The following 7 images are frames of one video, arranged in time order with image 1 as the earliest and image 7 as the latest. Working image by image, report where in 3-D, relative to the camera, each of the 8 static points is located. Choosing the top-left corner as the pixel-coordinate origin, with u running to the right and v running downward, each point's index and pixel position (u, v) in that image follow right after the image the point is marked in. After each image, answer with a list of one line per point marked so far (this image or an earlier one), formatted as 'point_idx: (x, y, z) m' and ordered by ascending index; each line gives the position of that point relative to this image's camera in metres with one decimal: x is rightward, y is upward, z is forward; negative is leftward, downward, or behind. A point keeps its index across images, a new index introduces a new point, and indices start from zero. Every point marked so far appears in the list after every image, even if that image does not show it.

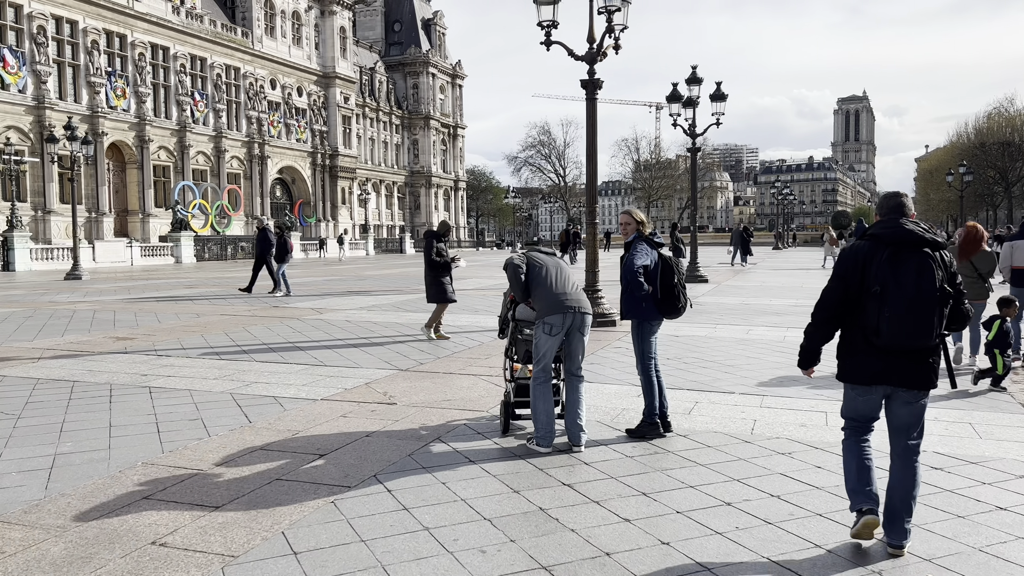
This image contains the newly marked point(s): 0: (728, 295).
0: (+4.7, -0.2, +17.5) m
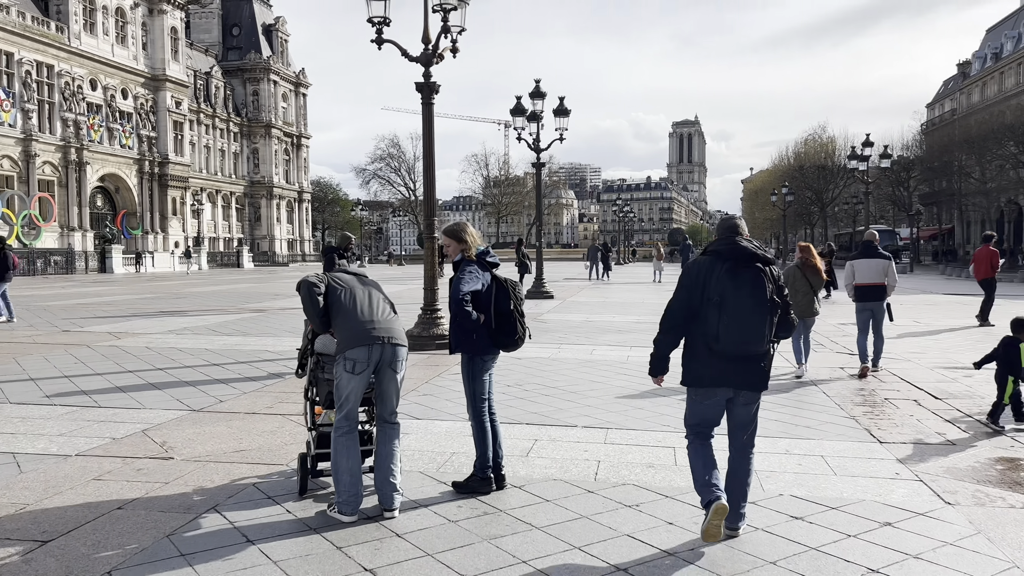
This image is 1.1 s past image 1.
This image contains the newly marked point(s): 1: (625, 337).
0: (+1.3, -0.5, +17.2) m
1: (+1.8, -0.8, +12.8) m
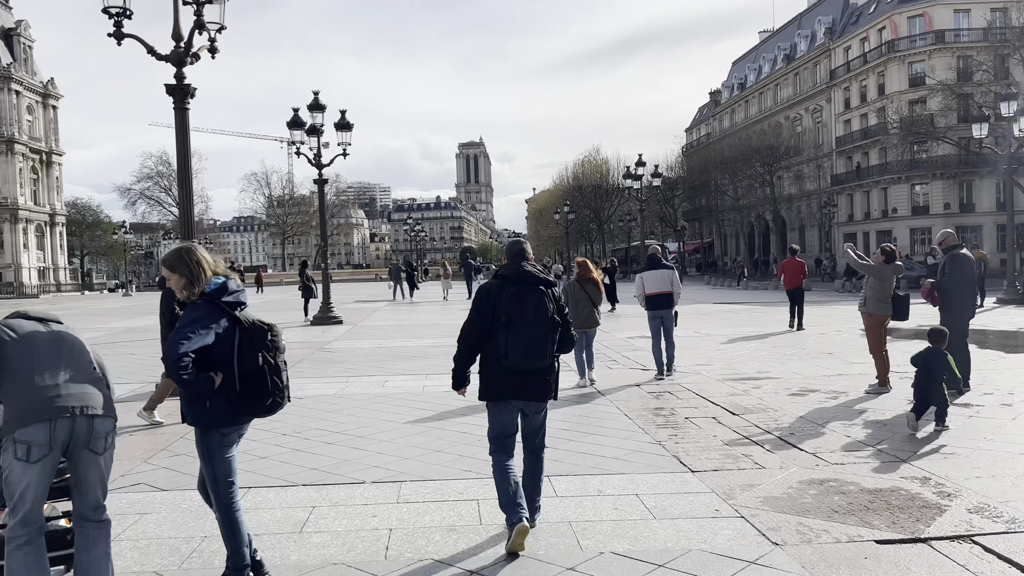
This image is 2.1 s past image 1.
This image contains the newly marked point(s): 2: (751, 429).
0: (-3.0, -1.0, +16.1) m
1: (-1.4, -1.1, +12.0) m
2: (+2.0, -1.2, +6.8) m
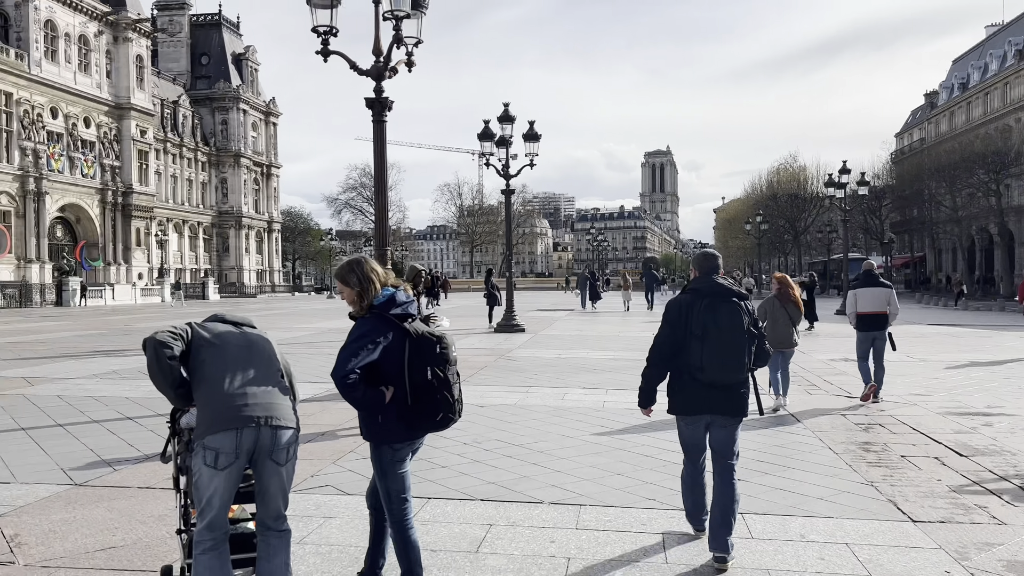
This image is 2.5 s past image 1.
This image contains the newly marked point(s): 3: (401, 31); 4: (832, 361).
0: (+0.7, -1.2, +16.0) m
1: (+1.3, -1.3, +11.7) m
2: (+3.4, -1.4, +5.9) m
3: (-1.3, +3.1, +9.8) m
4: (+5.3, -1.2, +13.5) m
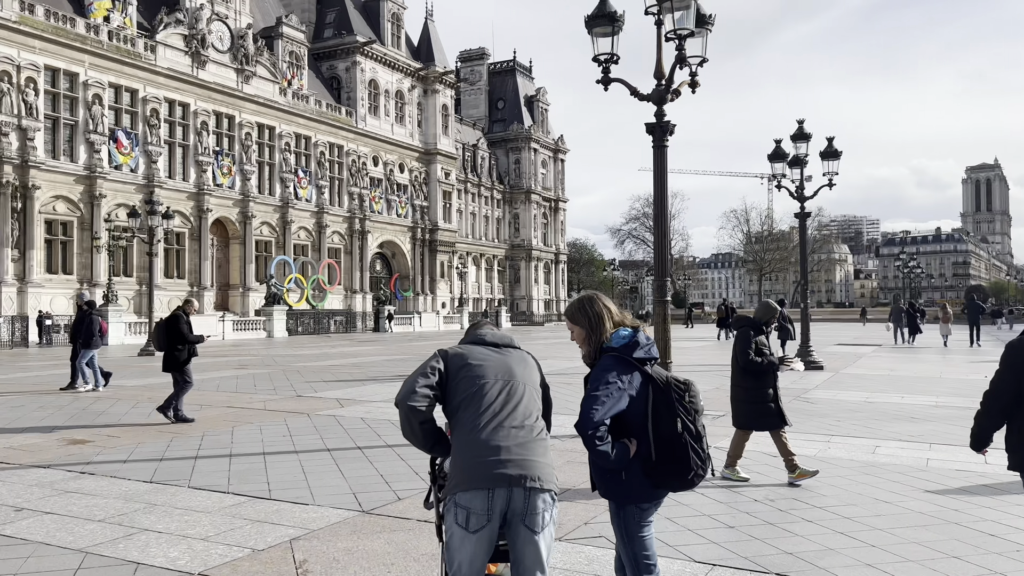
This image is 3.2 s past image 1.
0: (+5.9, -1.8, +14.3) m
1: (+5.0, -1.7, +10.0) m
2: (+5.1, -1.6, +3.9) m
3: (+2.0, +2.7, +9.3) m
4: (+9.5, -1.7, +10.4) m
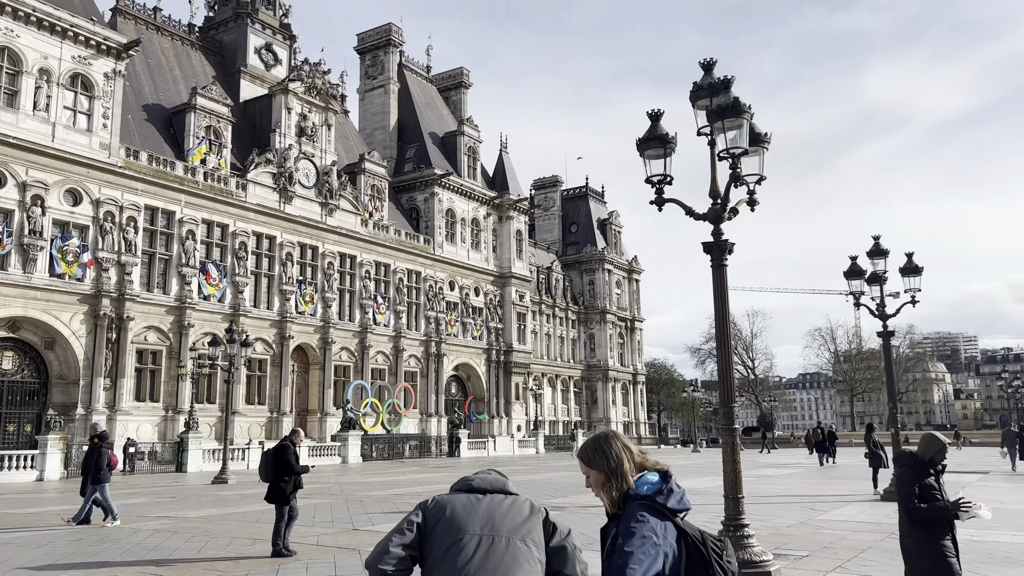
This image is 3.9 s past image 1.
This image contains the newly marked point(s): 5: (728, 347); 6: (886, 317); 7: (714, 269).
0: (+7.0, -3.8, +13.0) m
1: (+5.7, -3.1, +8.9) m
2: (+5.2, -2.0, +2.8) m
3: (+2.6, +1.3, +9.1) m
4: (+10.2, -3.0, +8.8) m
5: (+2.3, -0.7, +8.7) m
6: (+8.6, -0.7, +18.7) m
7: (+2.3, +0.2, +9.3) m
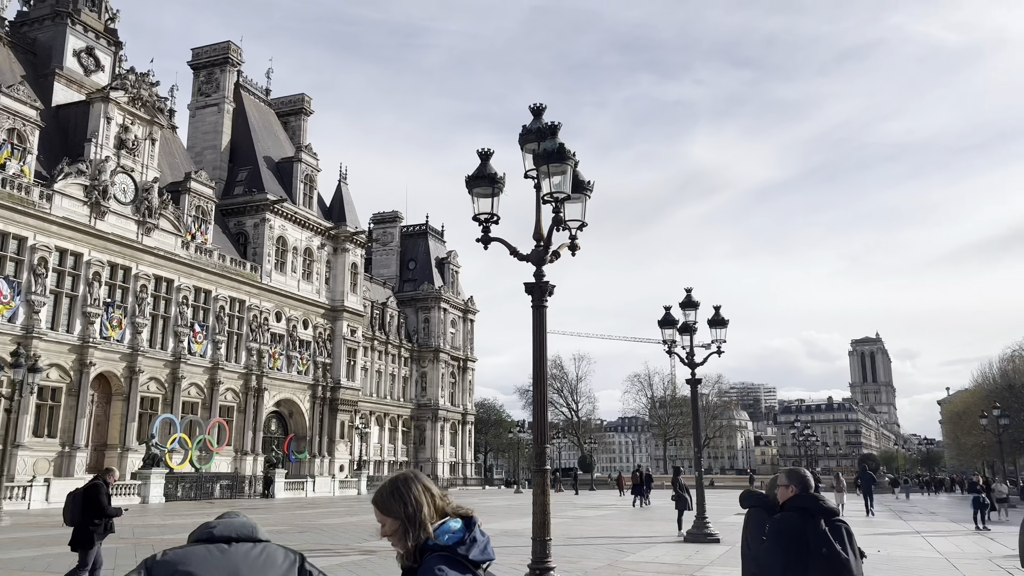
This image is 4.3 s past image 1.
0: (+3.9, -4.7, +13.7) m
1: (+3.5, -3.8, +9.4) m
2: (+4.3, -2.4, +3.5) m
3: (+0.6, +0.8, +9.3) m
4: (+7.9, -3.9, +10.3) m
5: (+0.3, -1.1, +8.7) m
6: (+4.5, -1.9, +19.8) m
7: (+0.3, -0.3, +9.3) m
